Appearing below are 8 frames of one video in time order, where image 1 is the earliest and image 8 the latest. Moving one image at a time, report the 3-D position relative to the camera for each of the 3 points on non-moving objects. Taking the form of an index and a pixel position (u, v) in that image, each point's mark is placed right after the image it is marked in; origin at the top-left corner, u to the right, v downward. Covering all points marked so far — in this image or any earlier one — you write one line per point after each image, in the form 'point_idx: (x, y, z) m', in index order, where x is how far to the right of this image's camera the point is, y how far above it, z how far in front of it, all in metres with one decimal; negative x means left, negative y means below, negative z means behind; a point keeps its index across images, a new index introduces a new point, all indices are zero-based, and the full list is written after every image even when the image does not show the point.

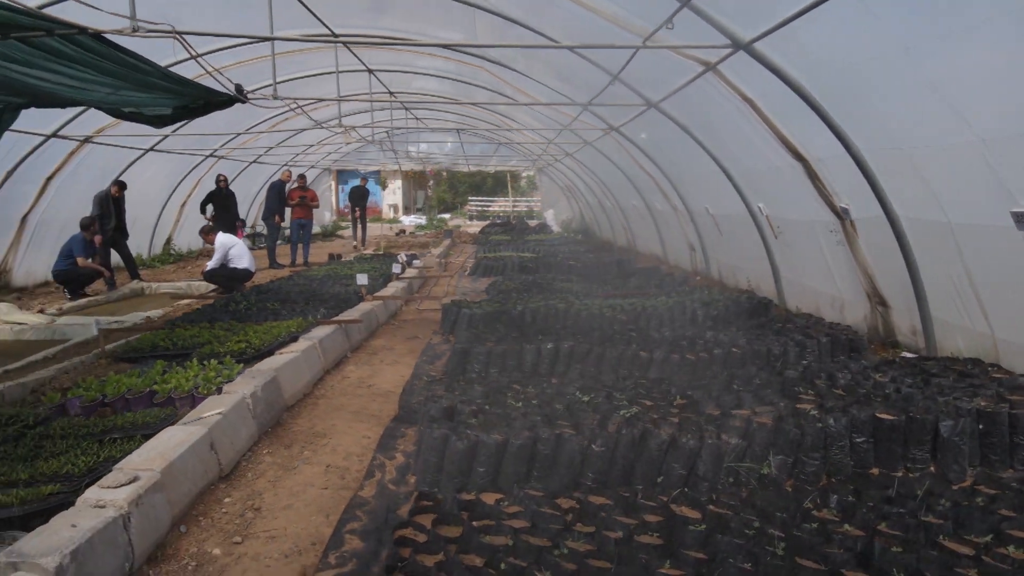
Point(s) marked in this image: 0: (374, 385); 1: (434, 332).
0: (-1.0, -0.7, +5.3) m
1: (-0.8, -0.4, +7.6) m
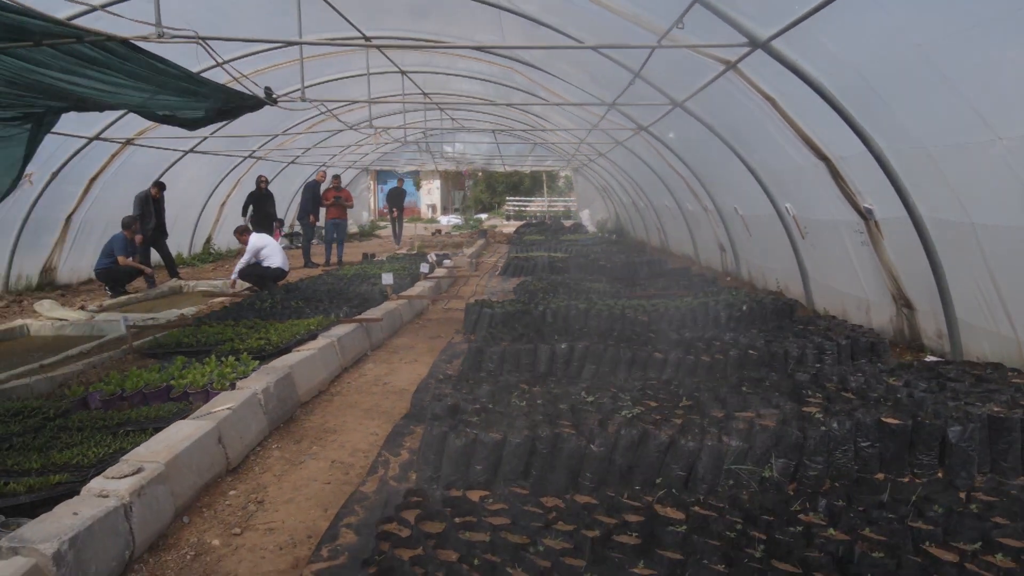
0: (-0.9, -0.7, +5.4) m
1: (-0.6, -0.4, +7.6) m
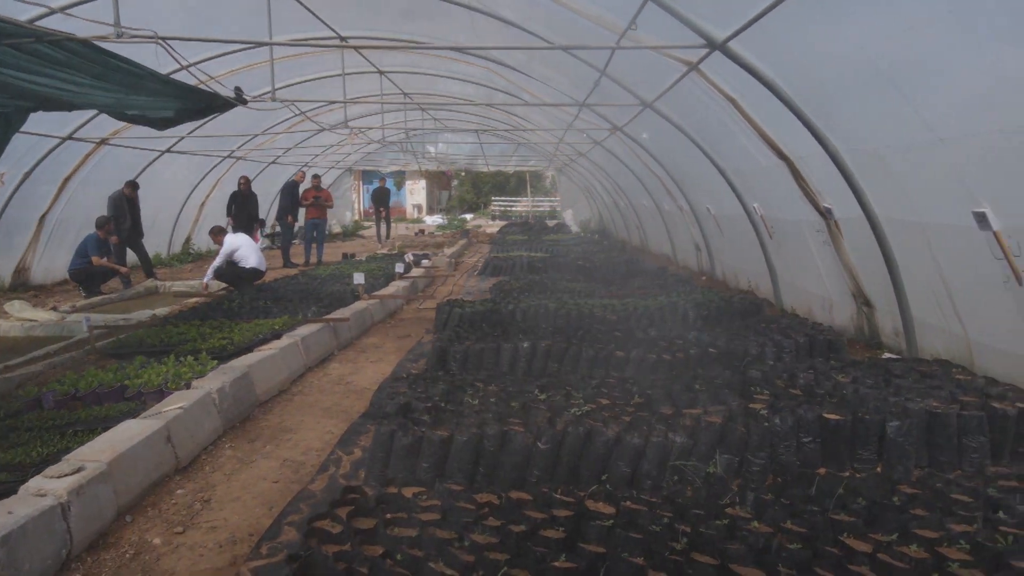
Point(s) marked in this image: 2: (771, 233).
0: (-1.2, -0.7, +5.4) m
1: (-0.9, -0.4, +7.6) m
2: (+2.6, +0.6, +7.6) m
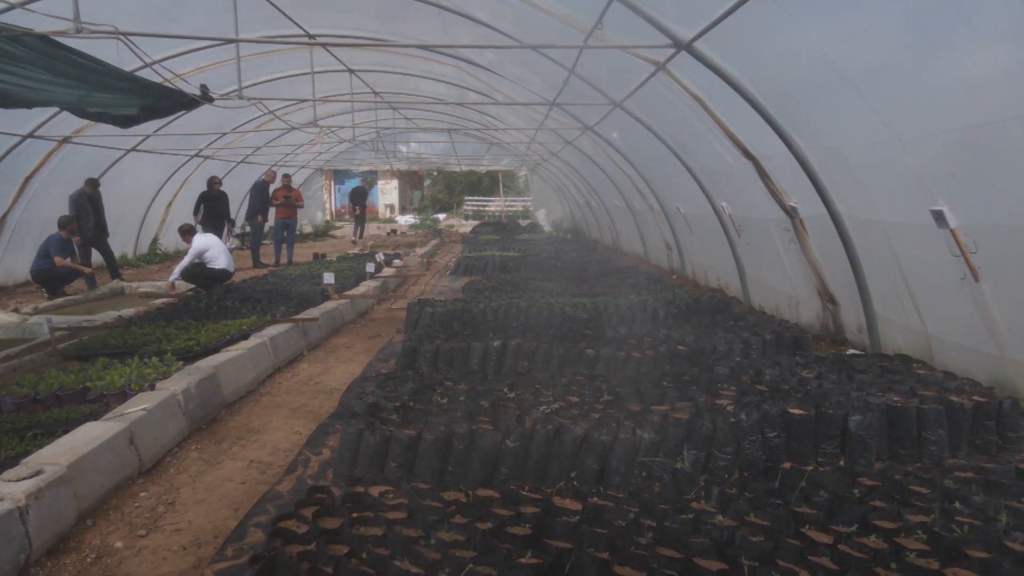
0: (-1.4, -0.7, +5.4) m
1: (-1.2, -0.4, +7.6) m
2: (+2.3, +0.6, +7.7) m
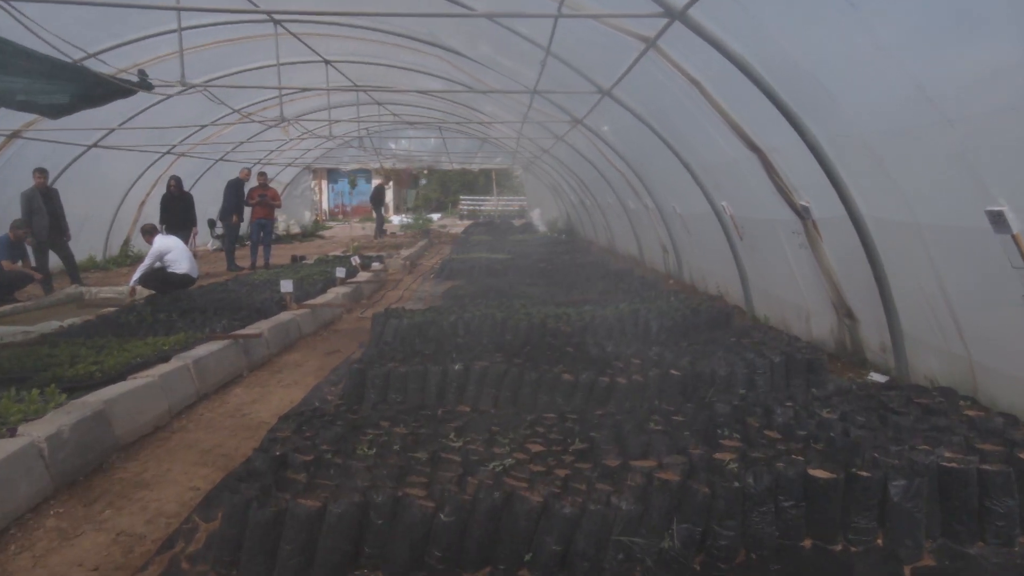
0: (-1.6, -0.8, +4.6) m
1: (-1.4, -0.5, +6.8) m
2: (+2.1, +0.5, +6.8) m
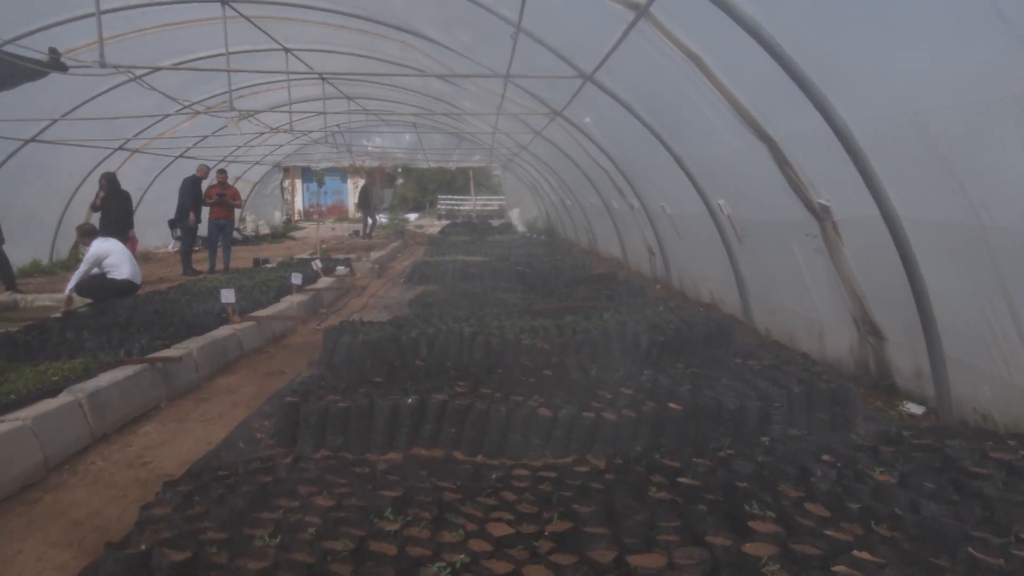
0: (-1.8, -0.9, +3.7) m
1: (-1.6, -0.6, +5.9) m
2: (+1.9, +0.4, +6.0) m
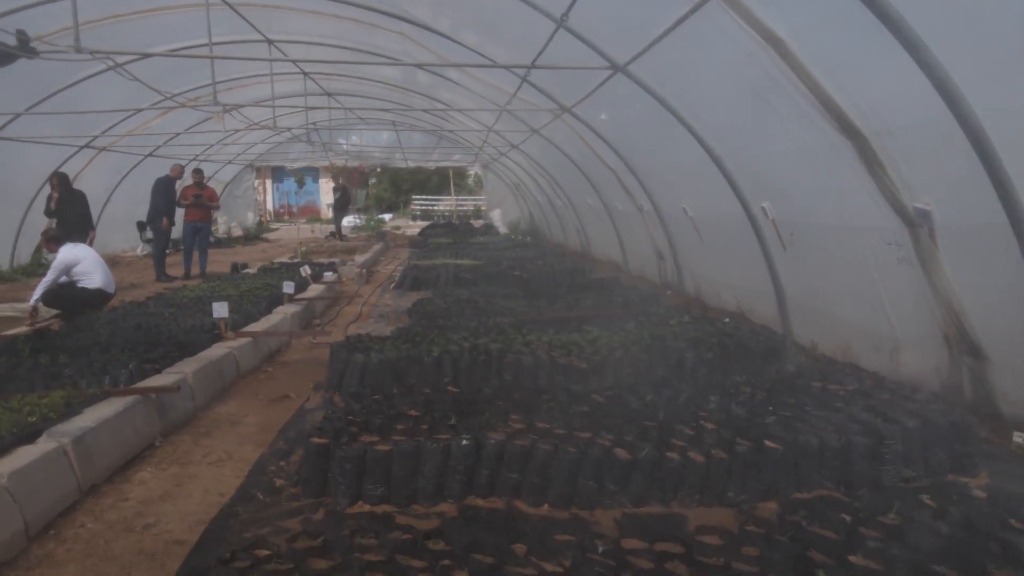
0: (-1.4, -1.0, +3.0) m
1: (-1.4, -0.7, +5.3) m
2: (+2.1, +0.3, +5.5) m
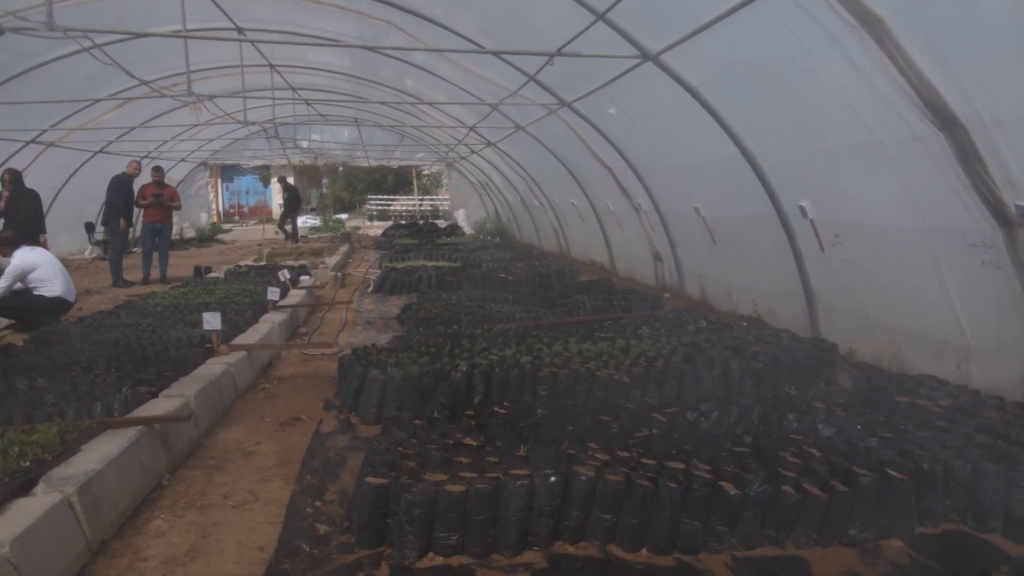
0: (-1.1, -1.0, +2.5) m
1: (-1.2, -0.8, +4.7) m
2: (+2.3, +0.3, +5.2) m
